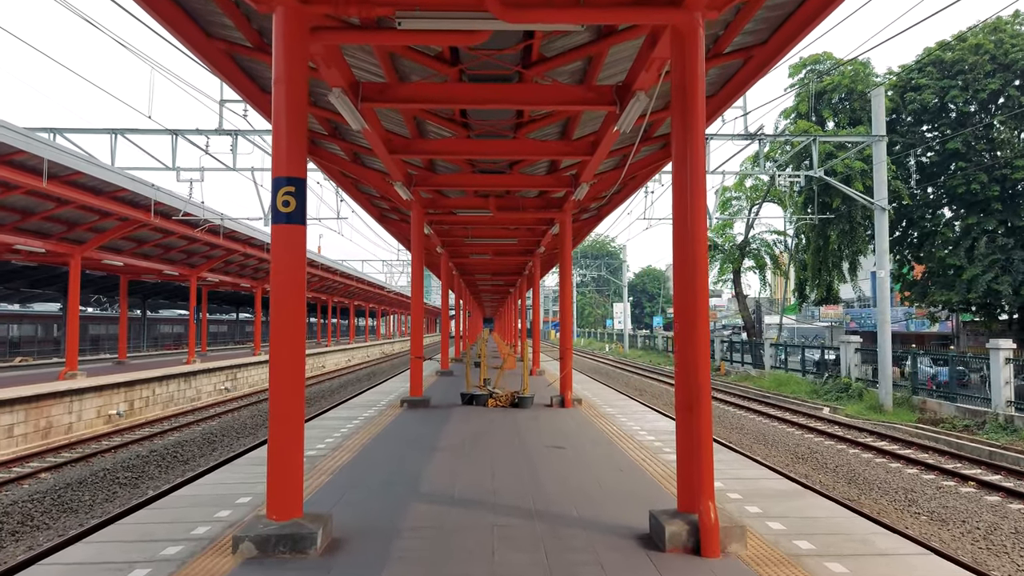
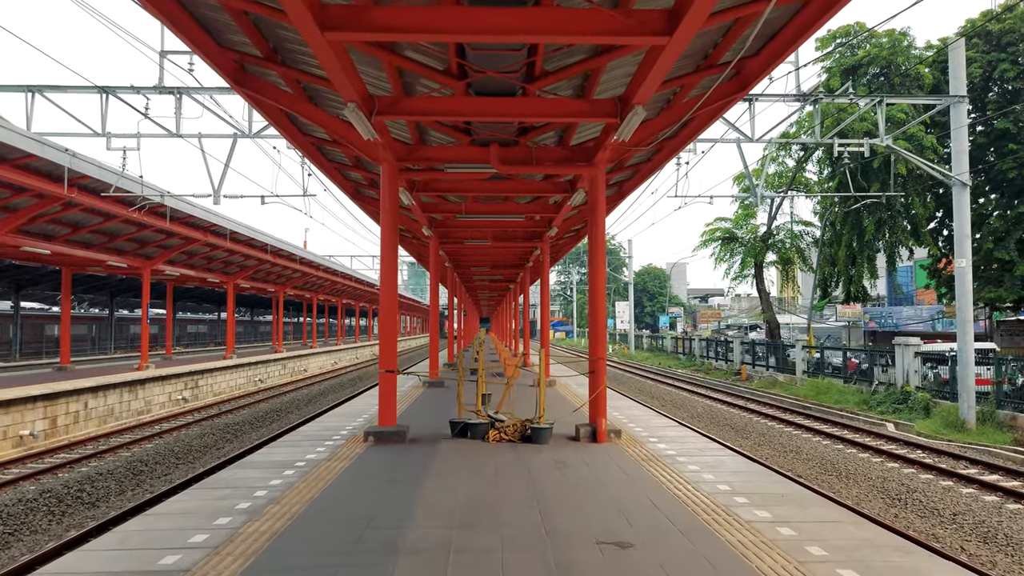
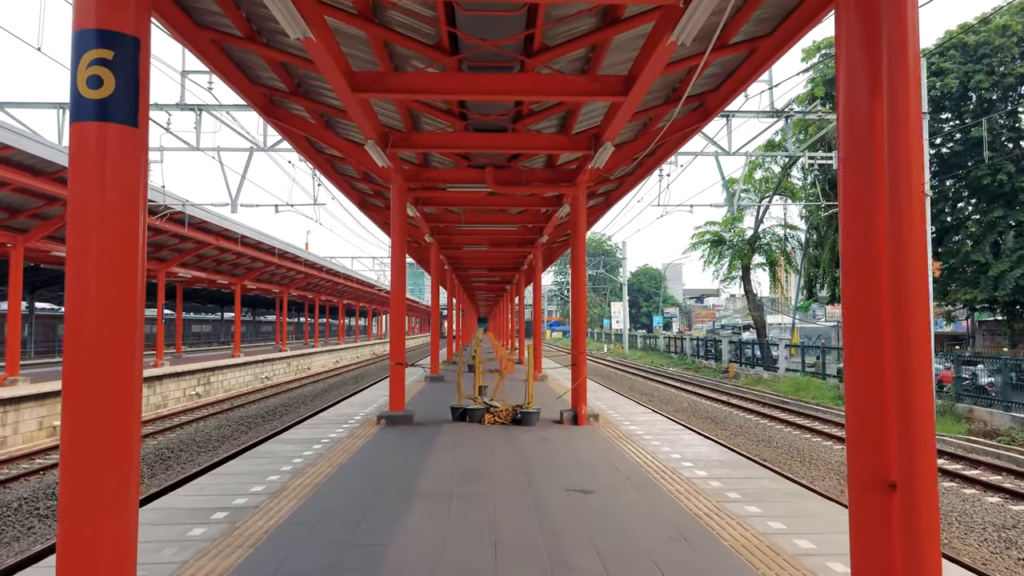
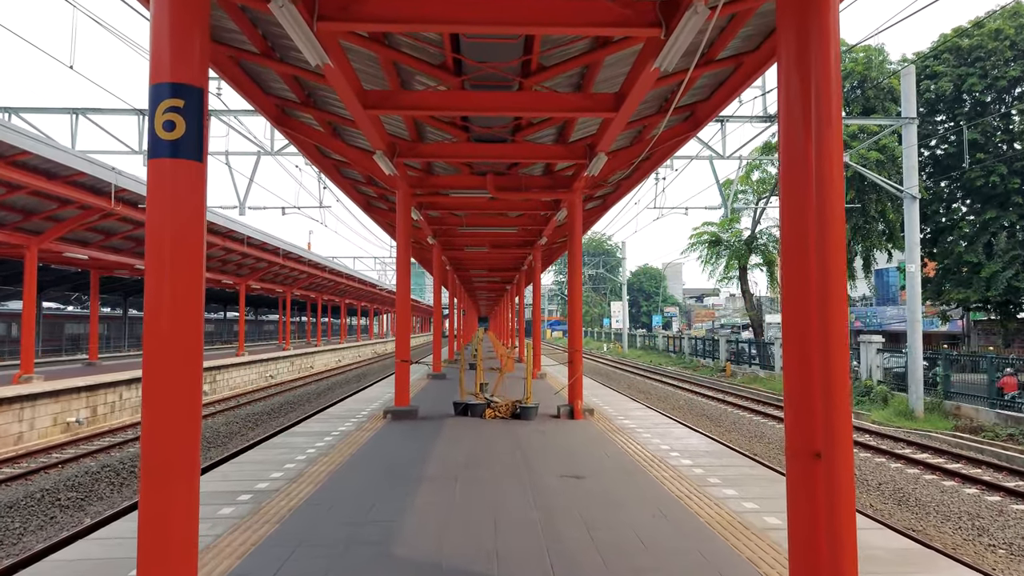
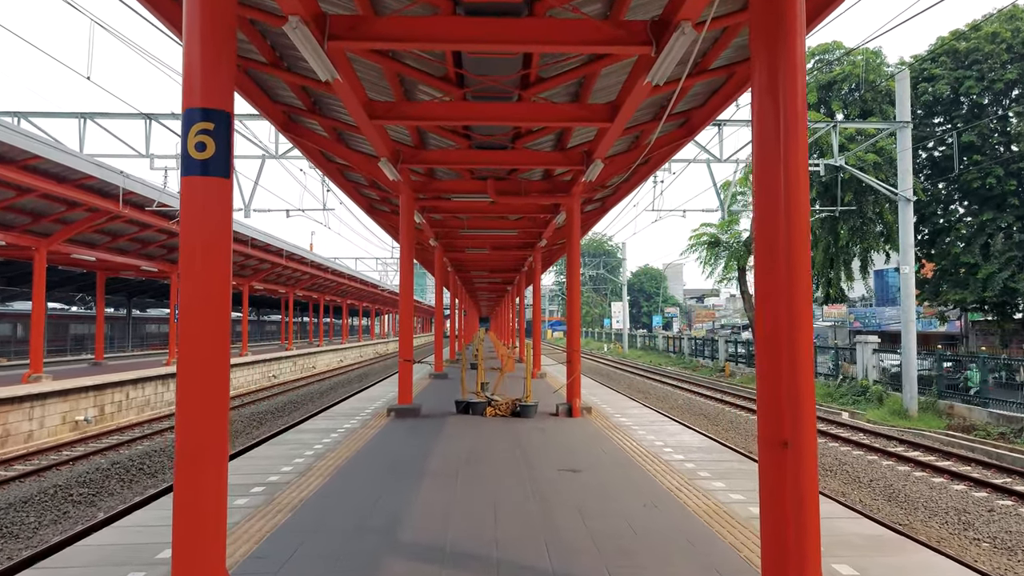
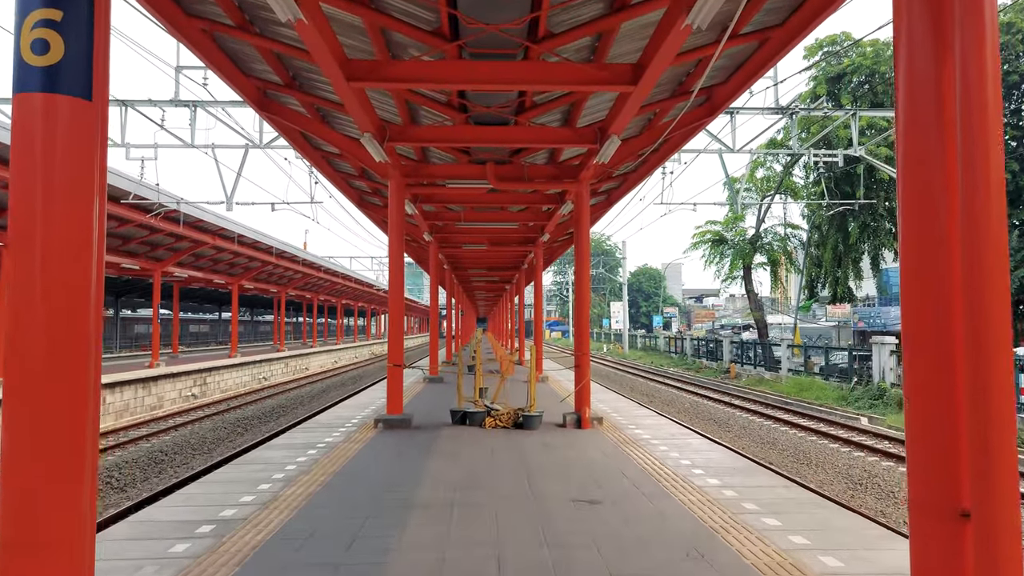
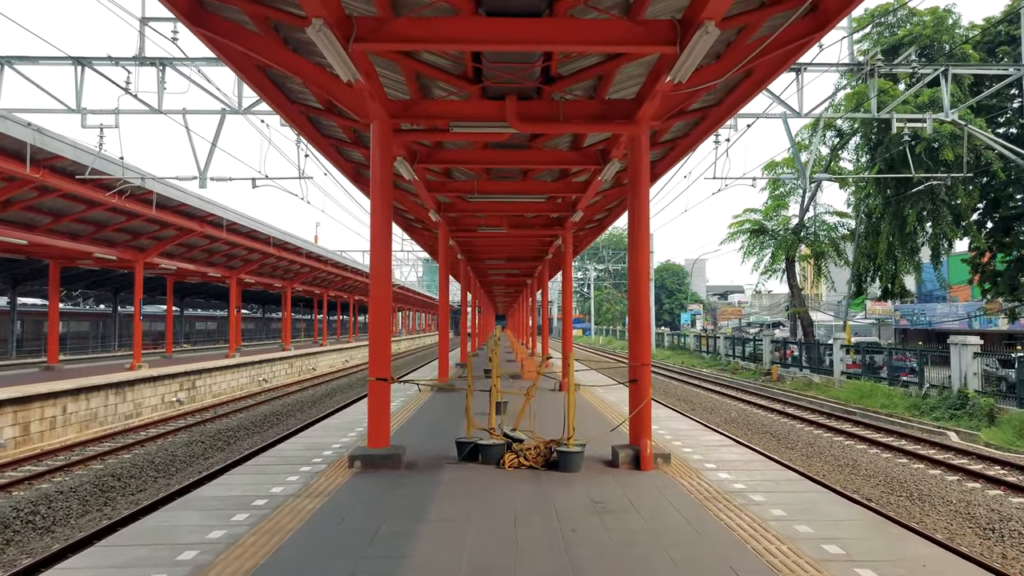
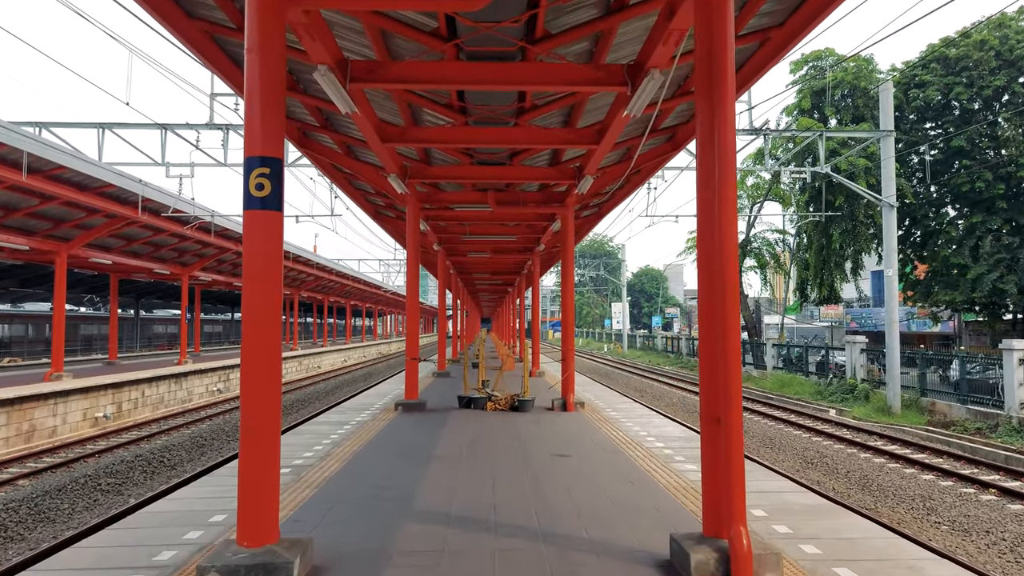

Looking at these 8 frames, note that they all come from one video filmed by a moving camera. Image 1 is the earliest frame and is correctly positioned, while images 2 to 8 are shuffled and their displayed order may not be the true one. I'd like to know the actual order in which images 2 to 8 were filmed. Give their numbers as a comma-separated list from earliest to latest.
8, 5, 4, 3, 6, 2, 7
